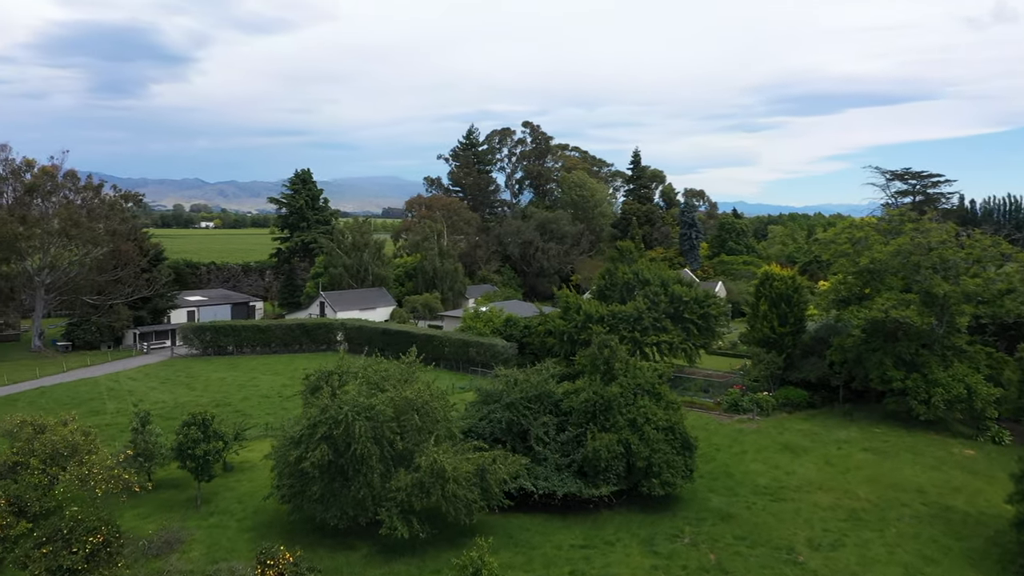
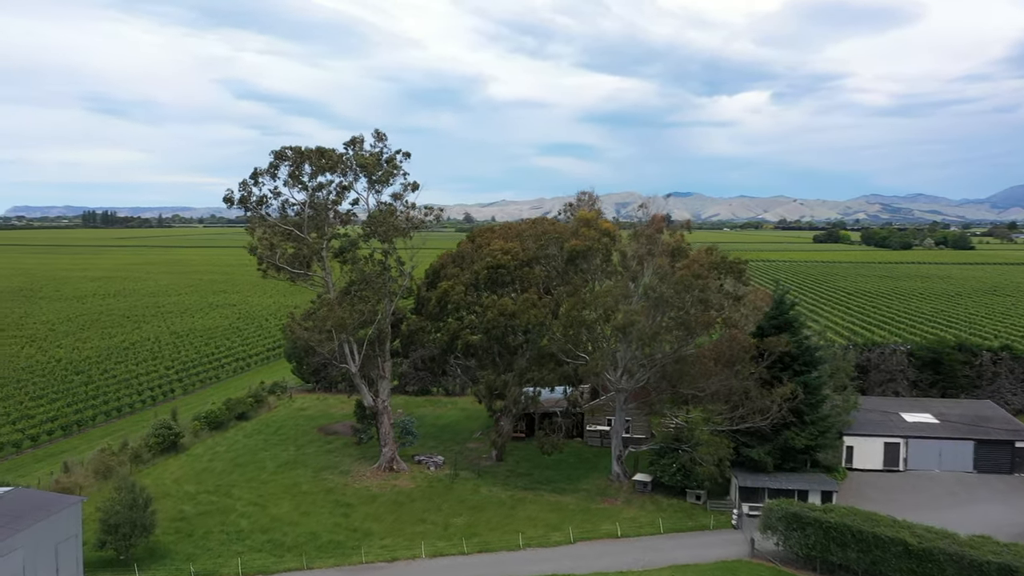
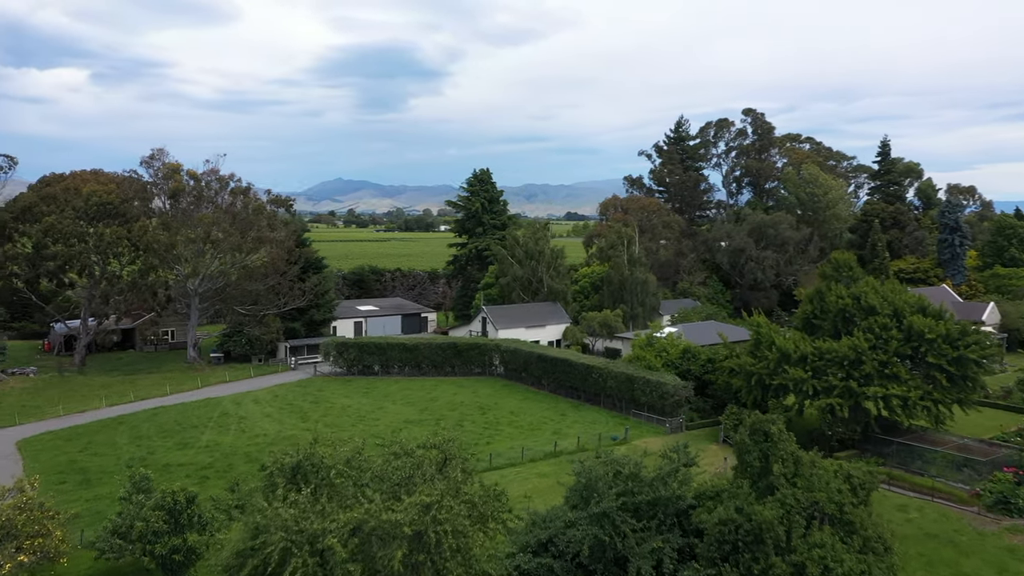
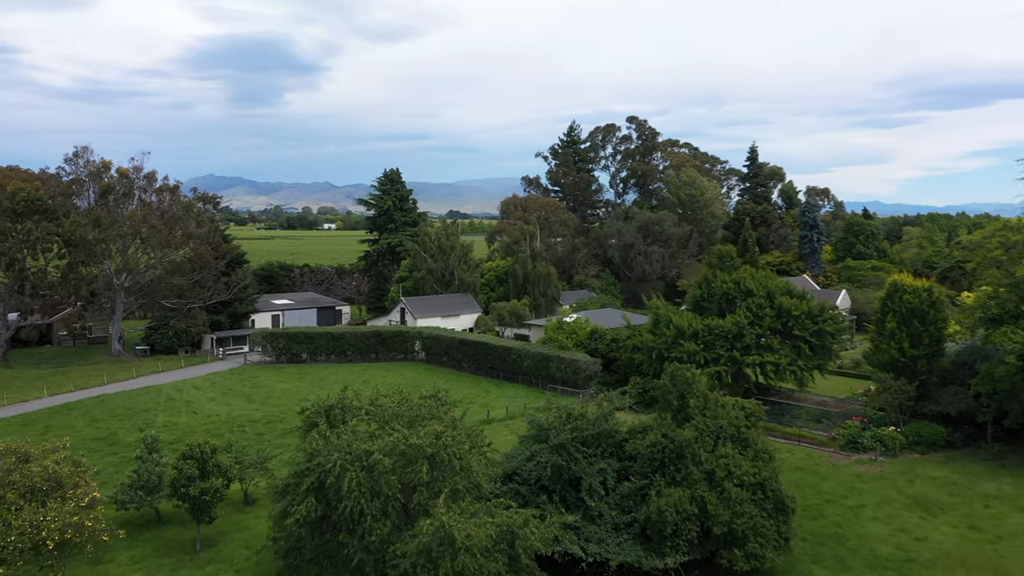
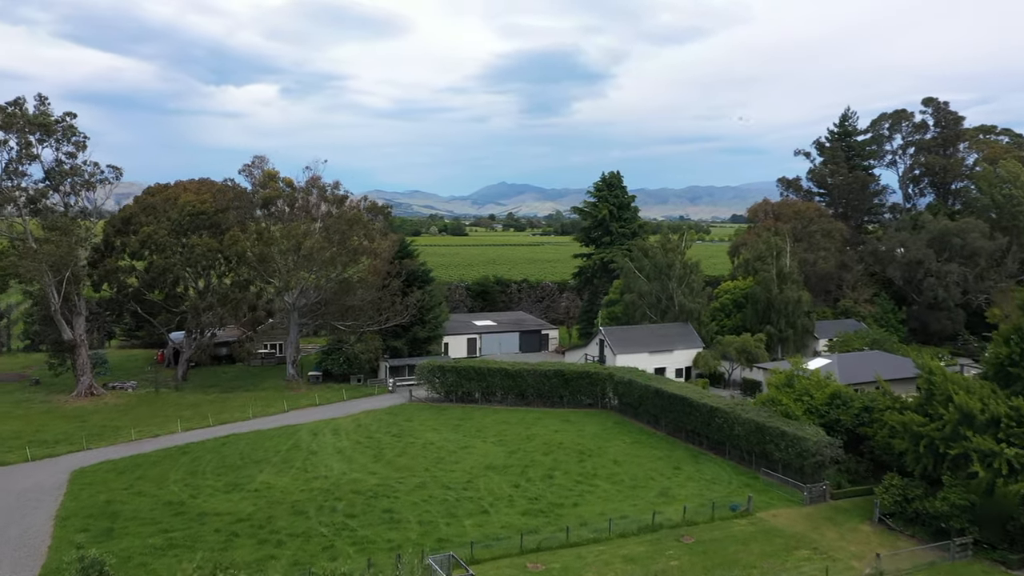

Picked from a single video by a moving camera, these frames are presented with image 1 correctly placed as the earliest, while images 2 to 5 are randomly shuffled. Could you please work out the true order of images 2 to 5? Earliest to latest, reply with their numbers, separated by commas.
4, 3, 5, 2
